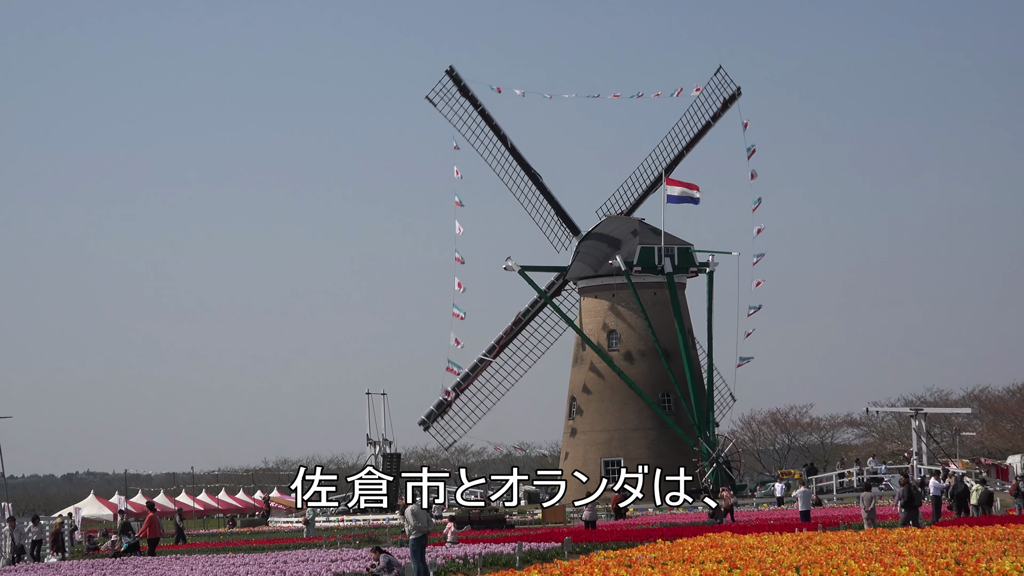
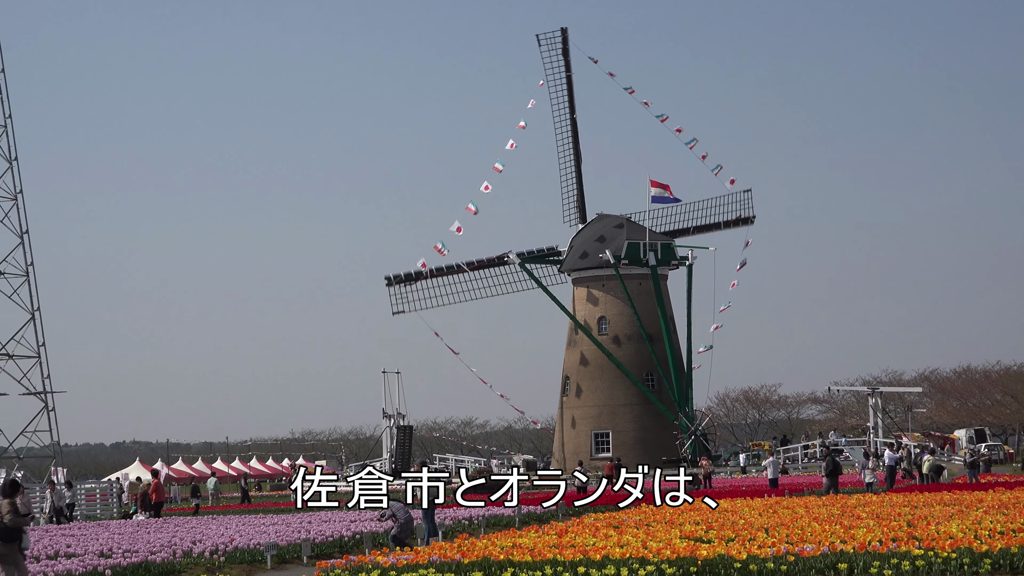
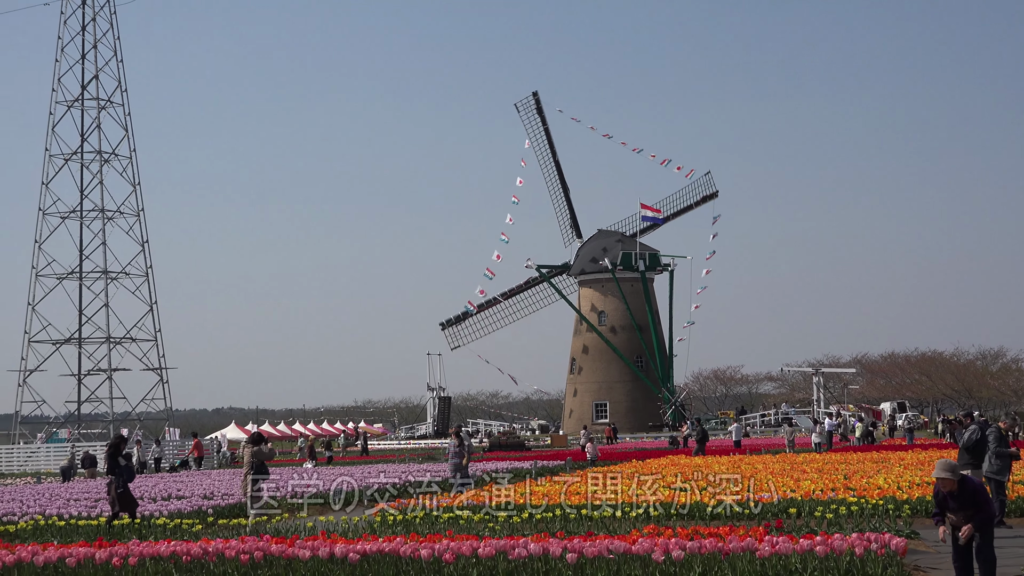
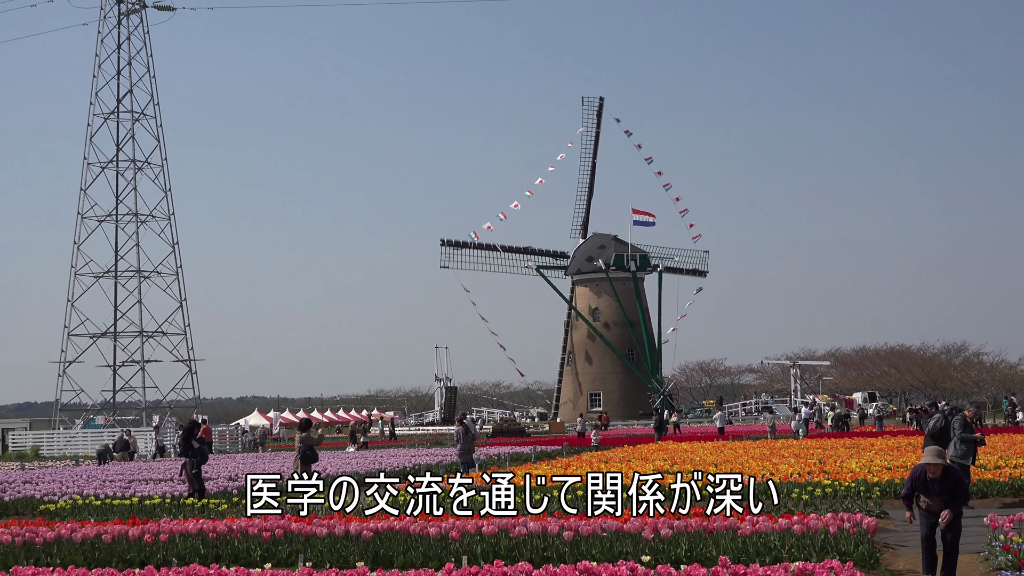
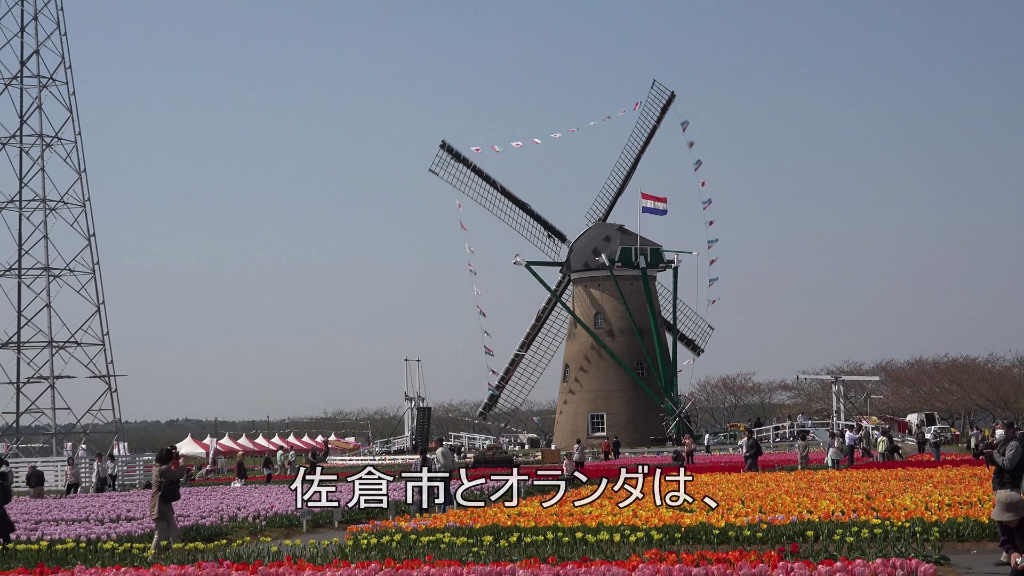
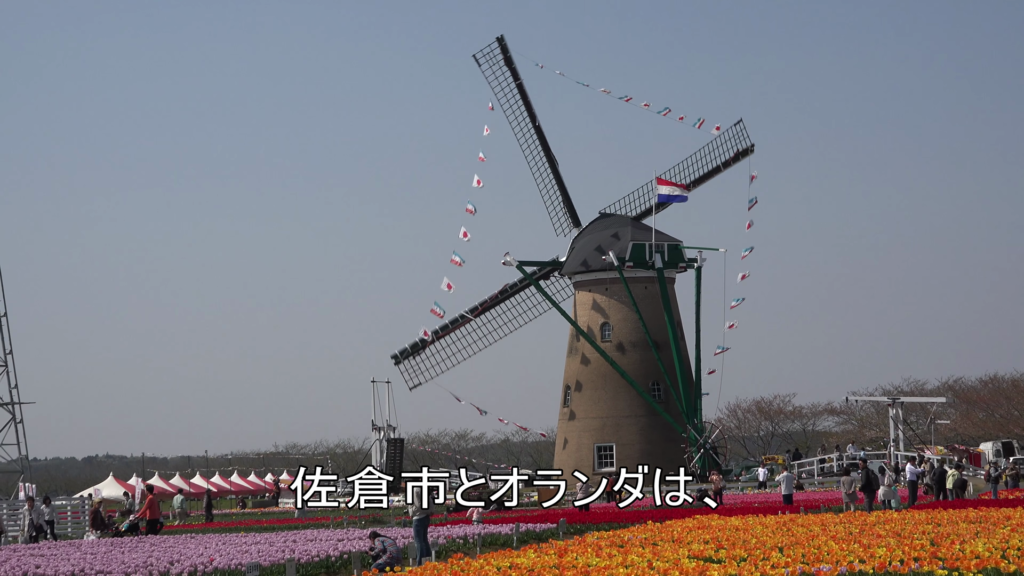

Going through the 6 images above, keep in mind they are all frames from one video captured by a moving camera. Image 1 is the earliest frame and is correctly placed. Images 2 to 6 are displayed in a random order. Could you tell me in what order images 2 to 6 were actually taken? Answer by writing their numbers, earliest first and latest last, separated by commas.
6, 2, 5, 3, 4
